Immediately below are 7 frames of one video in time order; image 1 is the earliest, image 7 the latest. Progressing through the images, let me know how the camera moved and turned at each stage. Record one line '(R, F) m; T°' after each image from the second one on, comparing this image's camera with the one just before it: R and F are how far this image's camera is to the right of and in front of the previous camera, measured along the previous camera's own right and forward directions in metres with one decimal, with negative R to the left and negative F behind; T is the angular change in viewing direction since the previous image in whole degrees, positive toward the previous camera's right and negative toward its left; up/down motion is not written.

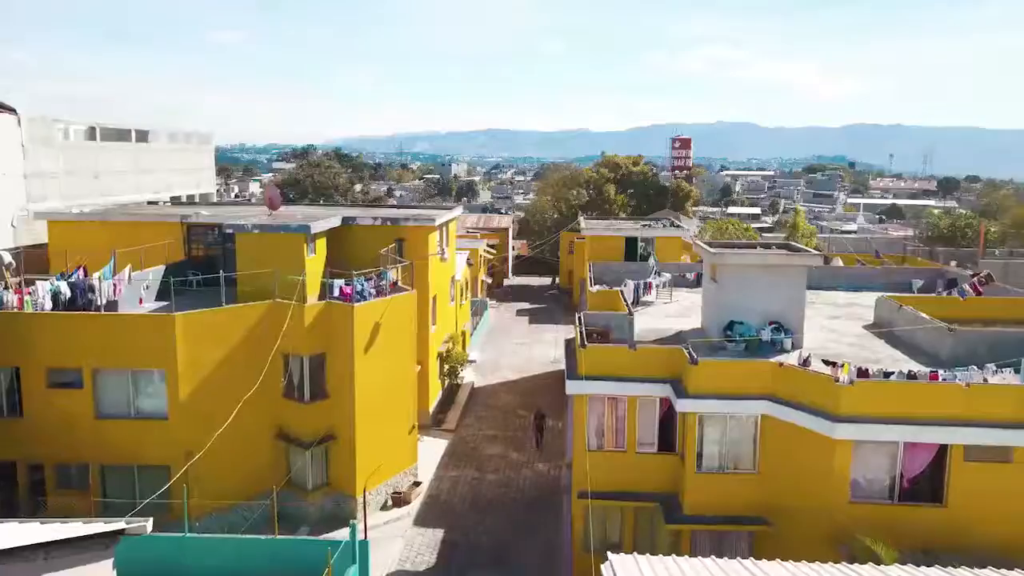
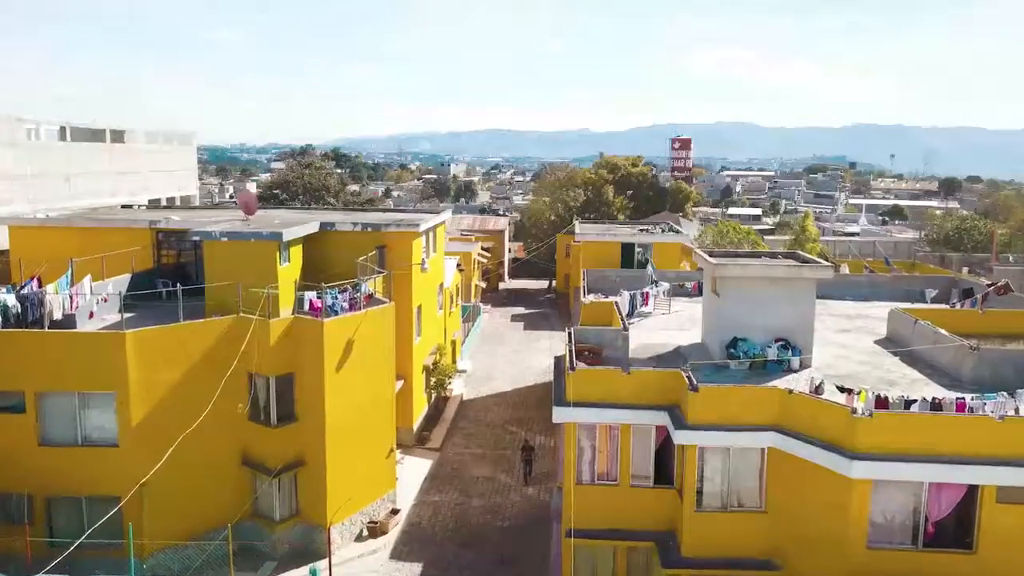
(+0.3, +1.6) m; 0°
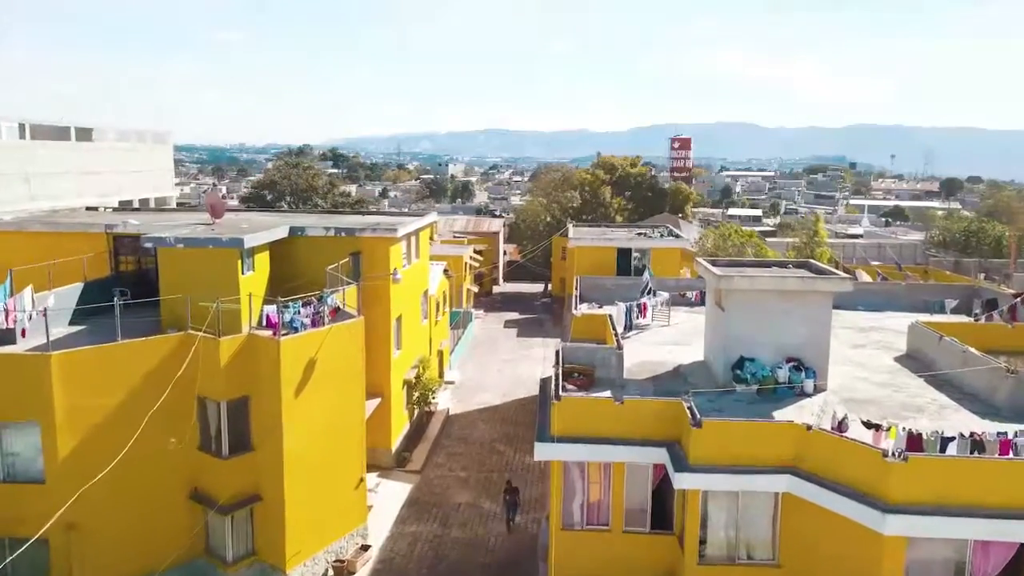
(+0.3, +2.0) m; 0°
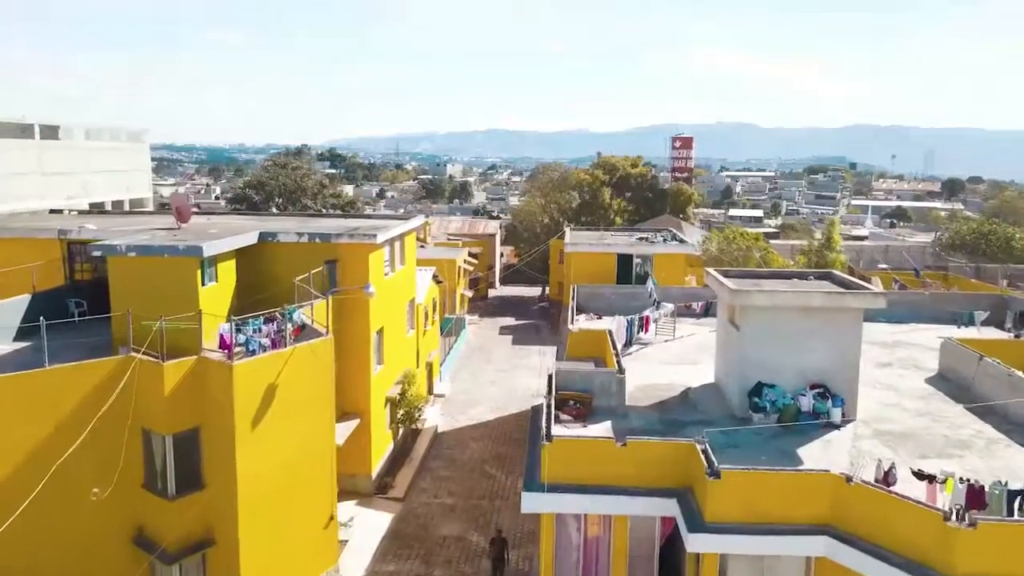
(+0.2, +2.0) m; 0°
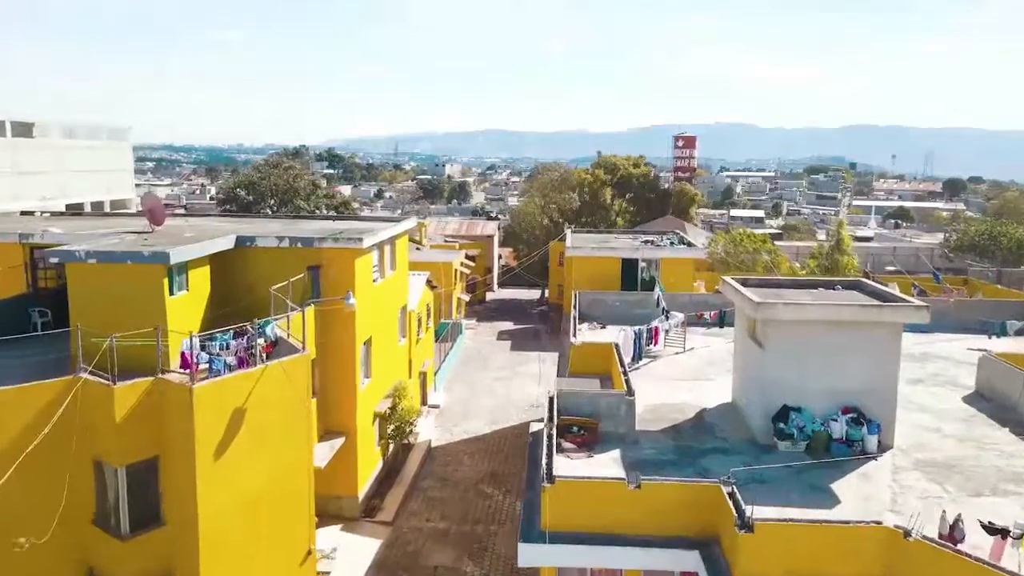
(0.0, +1.6) m; 0°
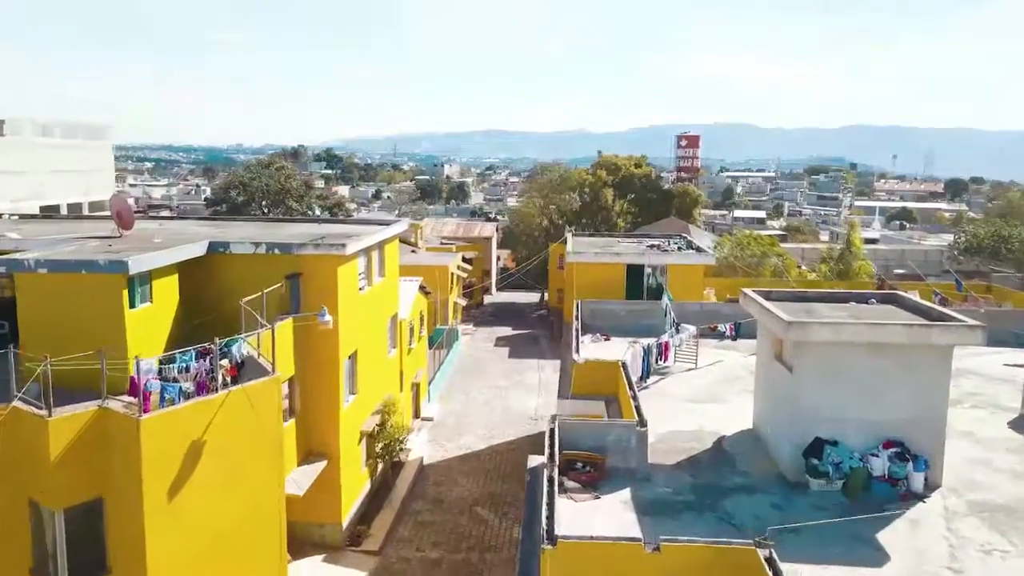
(0.0, +1.6) m; 0°
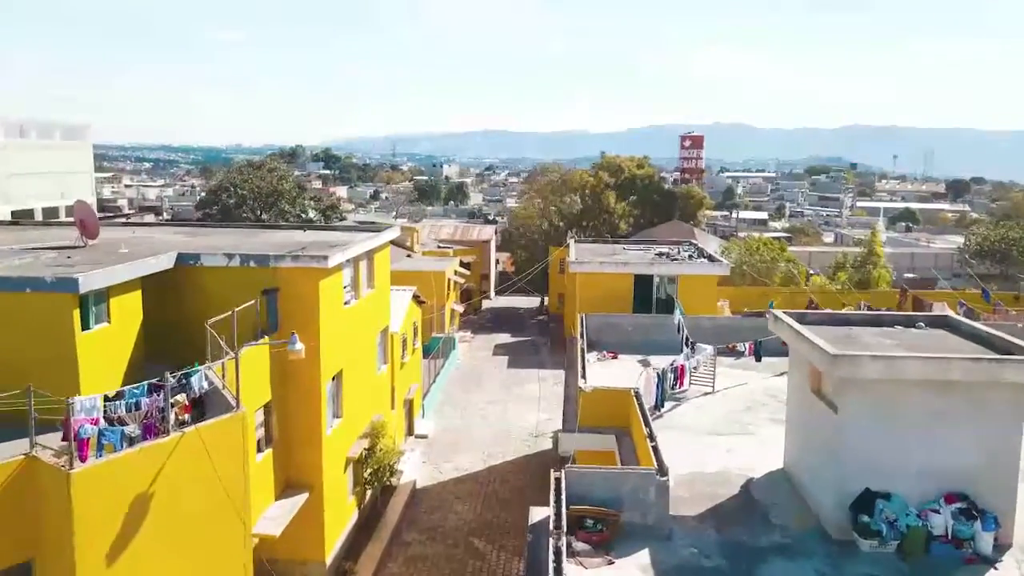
(0.0, +1.7) m; 0°
